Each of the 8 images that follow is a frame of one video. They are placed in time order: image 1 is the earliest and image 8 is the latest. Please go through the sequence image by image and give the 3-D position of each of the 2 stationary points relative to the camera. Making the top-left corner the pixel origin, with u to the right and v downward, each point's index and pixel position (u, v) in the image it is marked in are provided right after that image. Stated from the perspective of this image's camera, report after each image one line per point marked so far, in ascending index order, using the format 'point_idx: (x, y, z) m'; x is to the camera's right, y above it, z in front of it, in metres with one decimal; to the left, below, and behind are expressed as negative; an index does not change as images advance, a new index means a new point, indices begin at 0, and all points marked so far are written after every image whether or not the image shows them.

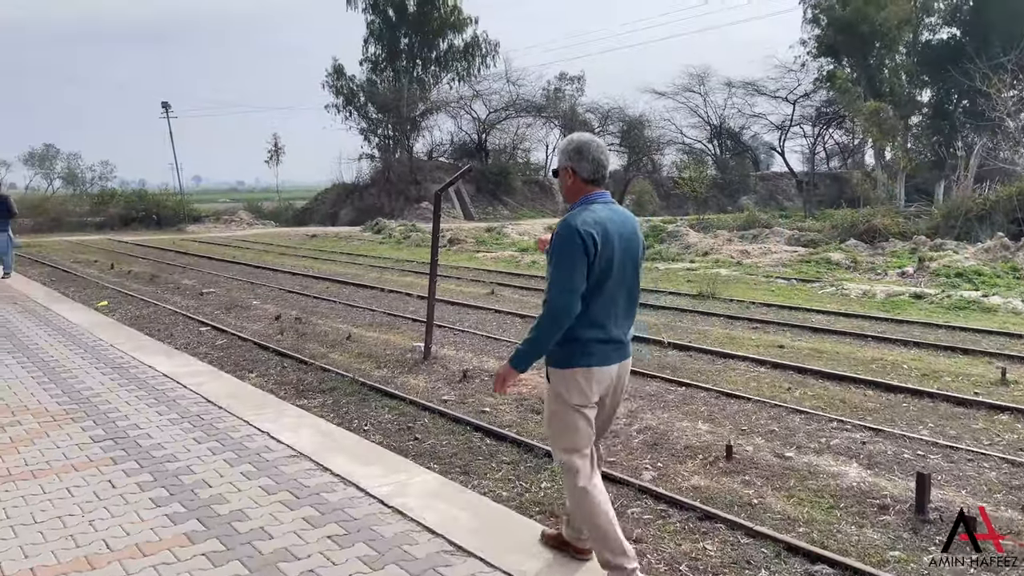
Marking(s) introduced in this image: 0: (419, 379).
0: (-0.9, -0.9, +8.3) m
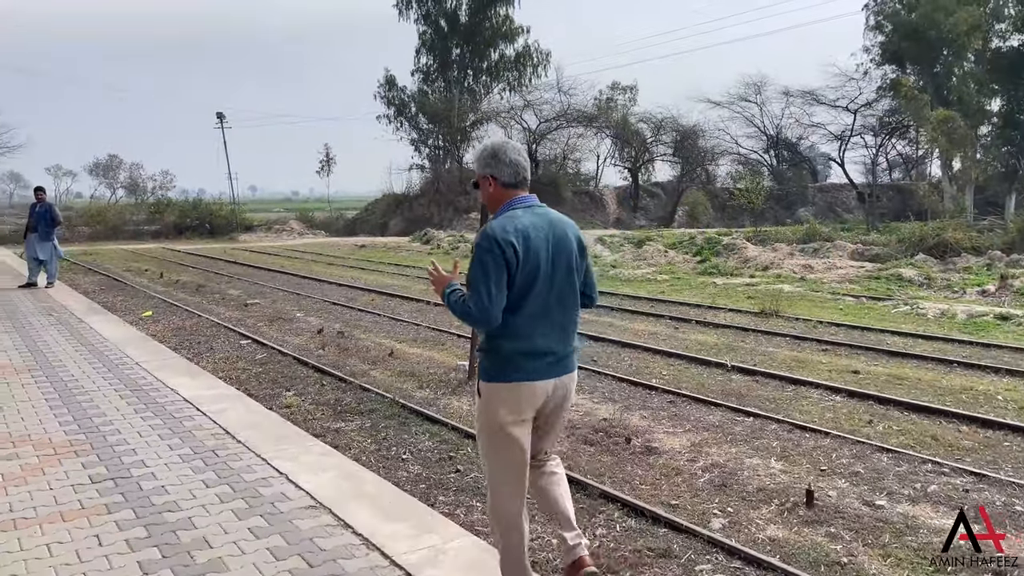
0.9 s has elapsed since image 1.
0: (-0.5, -1.1, +7.8) m
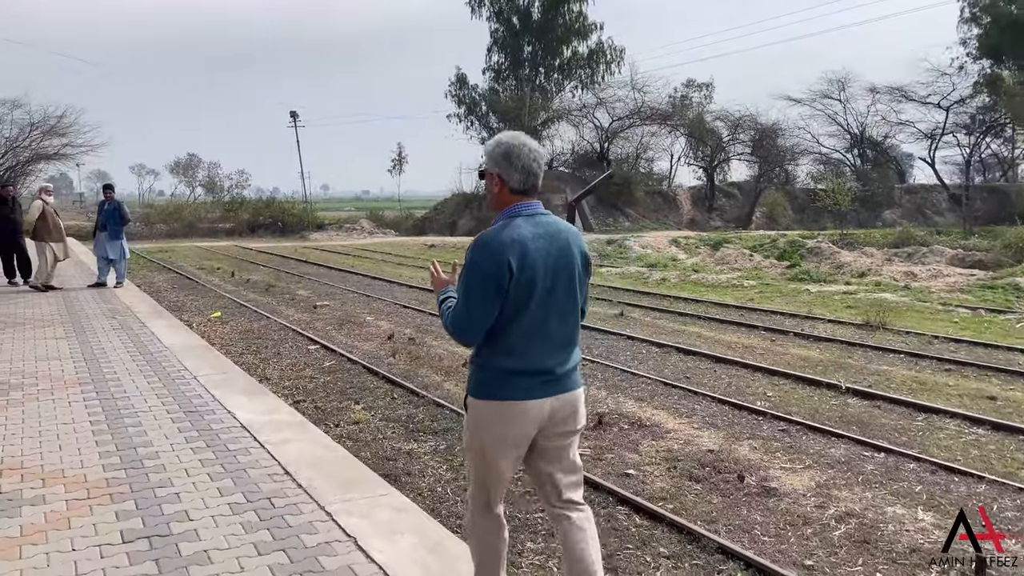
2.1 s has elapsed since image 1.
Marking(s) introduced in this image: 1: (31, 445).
0: (+0.3, -1.2, +7.0) m
1: (-2.5, -0.8, +4.2) m
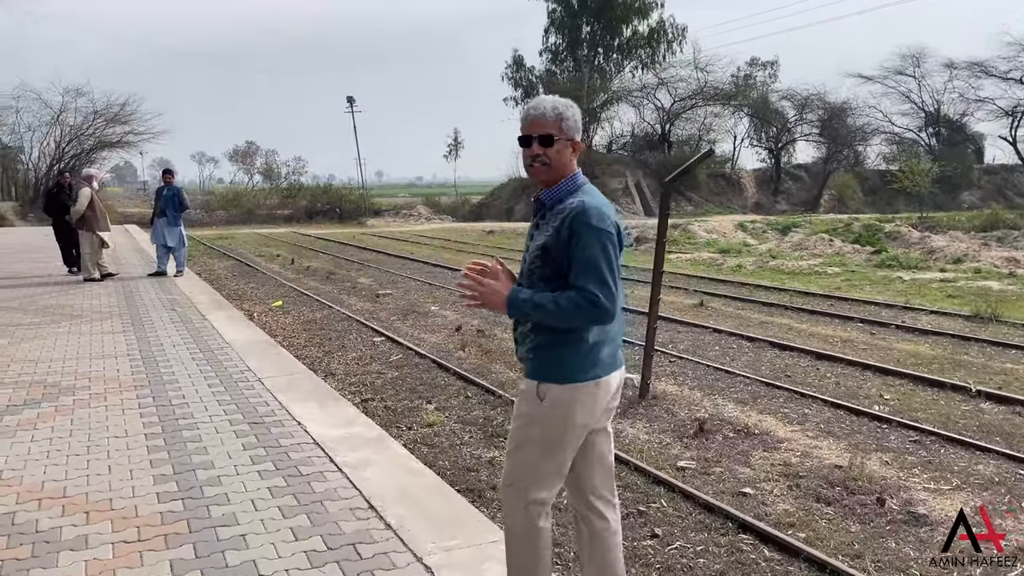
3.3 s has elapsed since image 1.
0: (+1.0, -1.1, +6.4) m
1: (-2.0, -0.8, +3.7) m
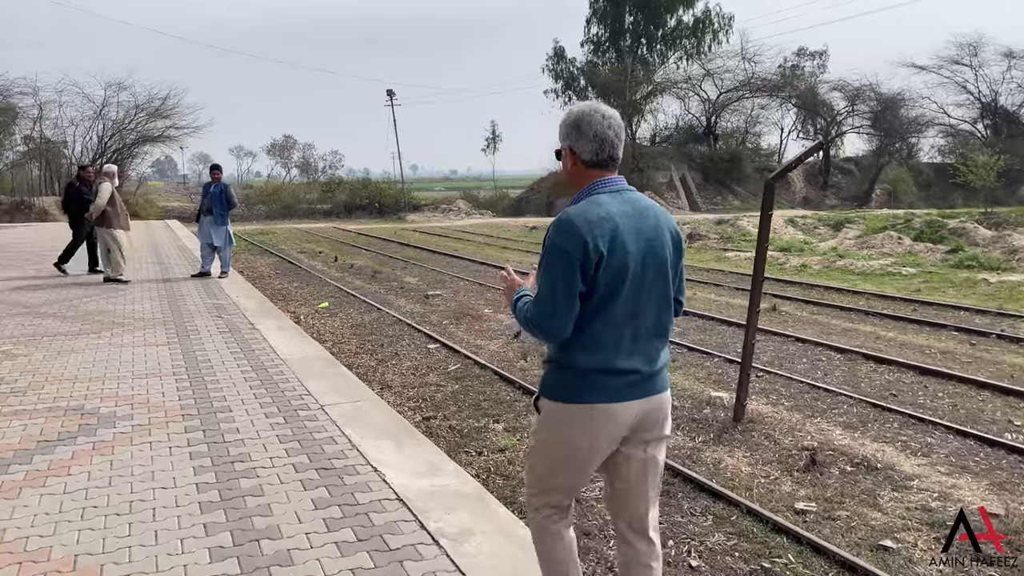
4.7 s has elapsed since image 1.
0: (+1.6, -1.2, +5.6) m
1: (-1.5, -0.9, +3.1) m
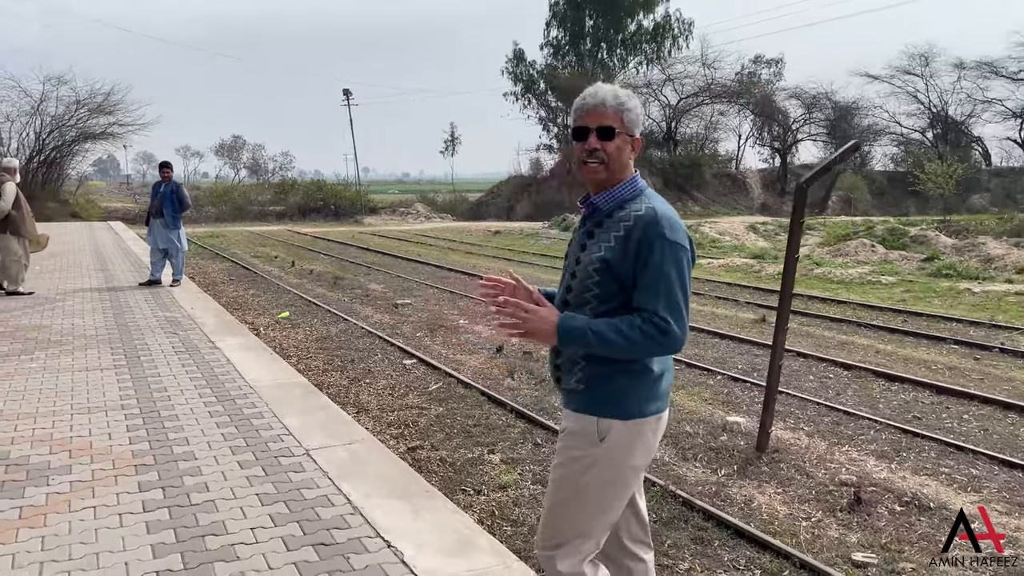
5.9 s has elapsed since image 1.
0: (+1.6, -1.3, +5.0) m
1: (-1.3, -1.0, +2.3) m
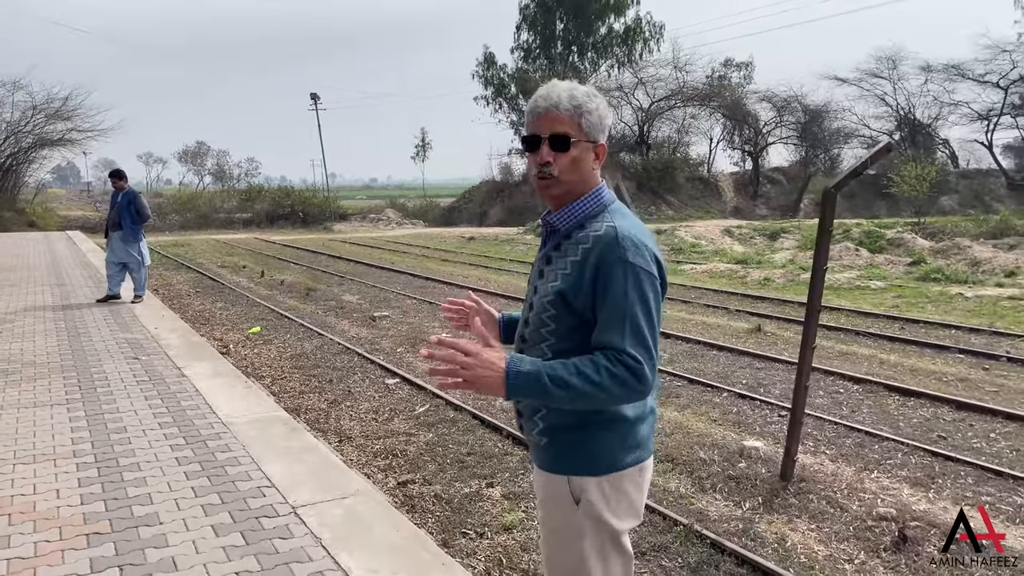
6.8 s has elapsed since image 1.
0: (+1.7, -1.4, +4.6) m
1: (-1.2, -1.1, +1.7) m
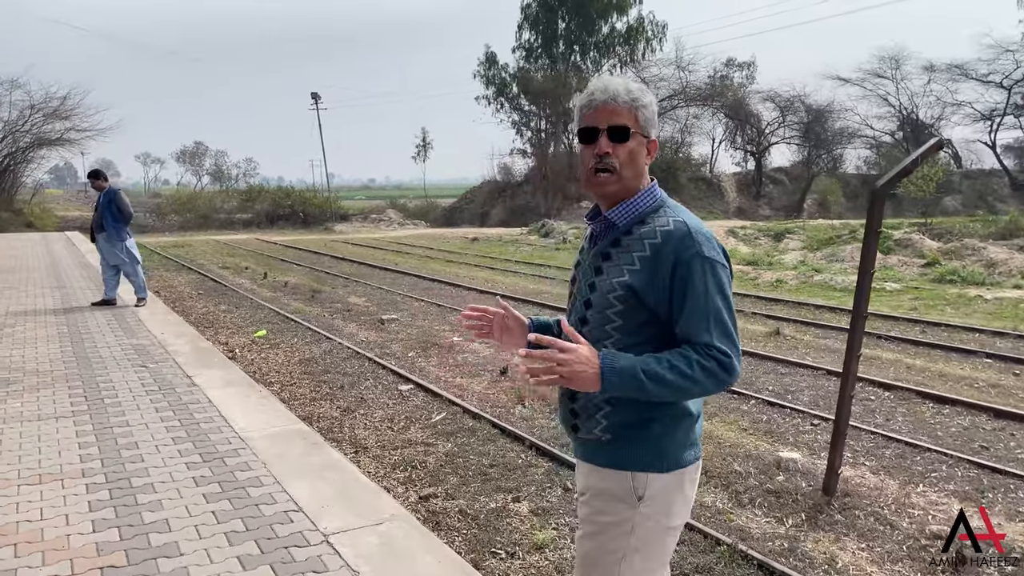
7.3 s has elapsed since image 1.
0: (+1.8, -1.4, +4.3) m
1: (-1.0, -1.1, +1.5) m
